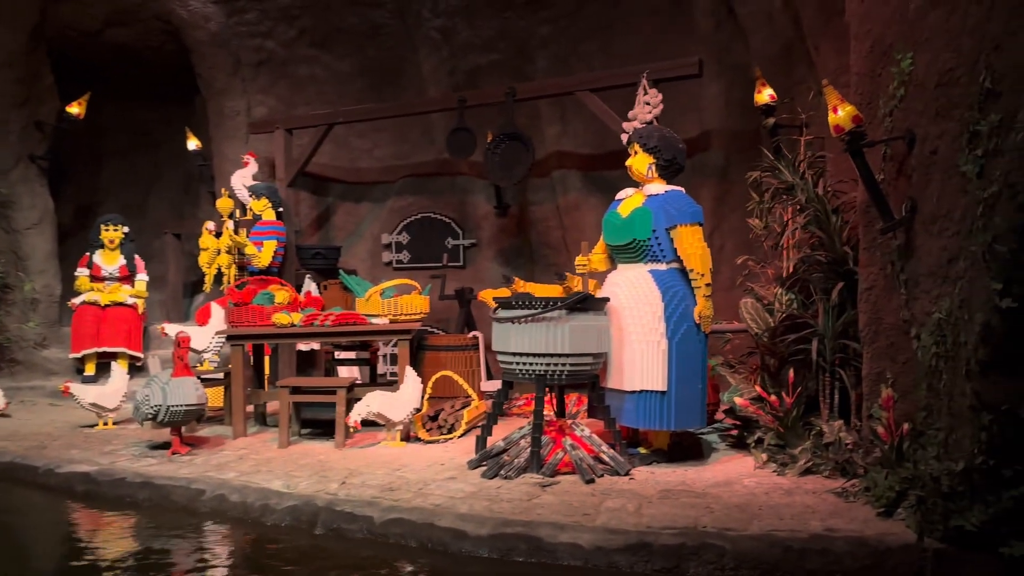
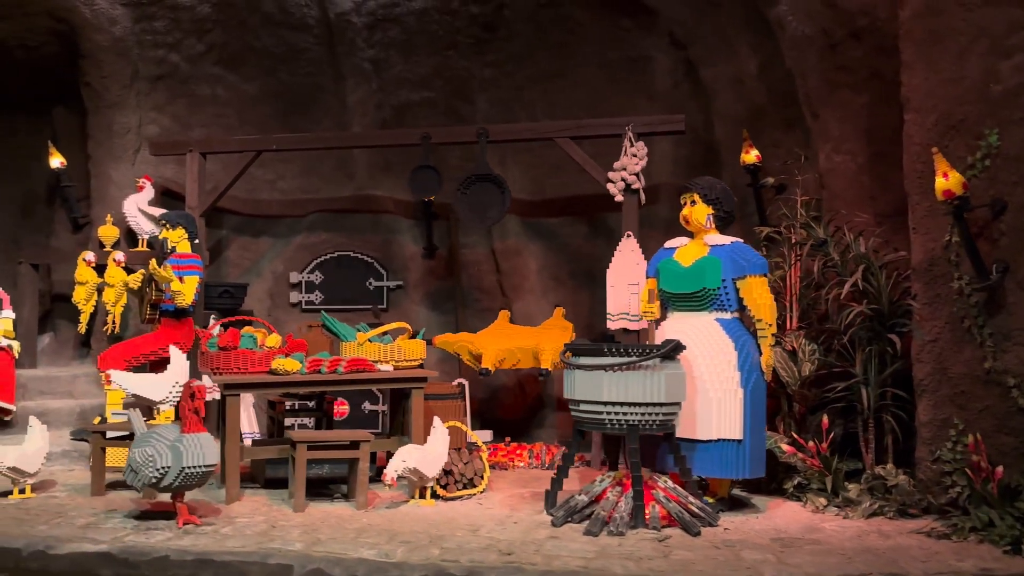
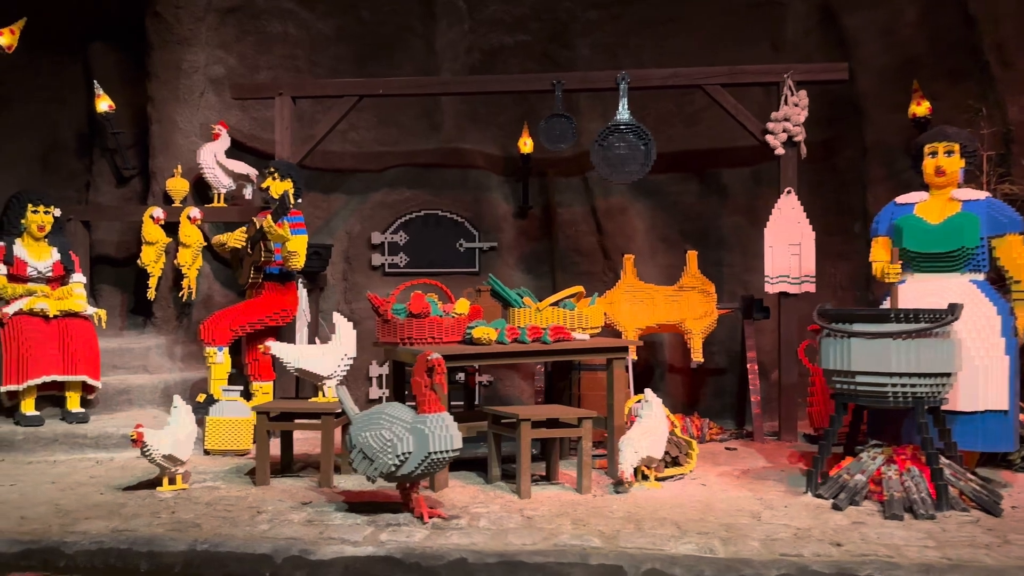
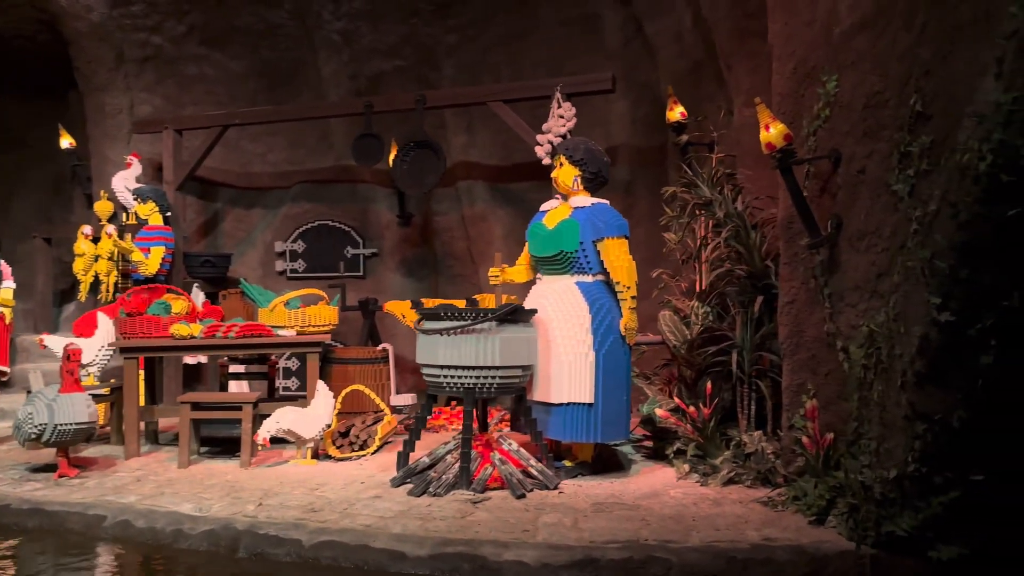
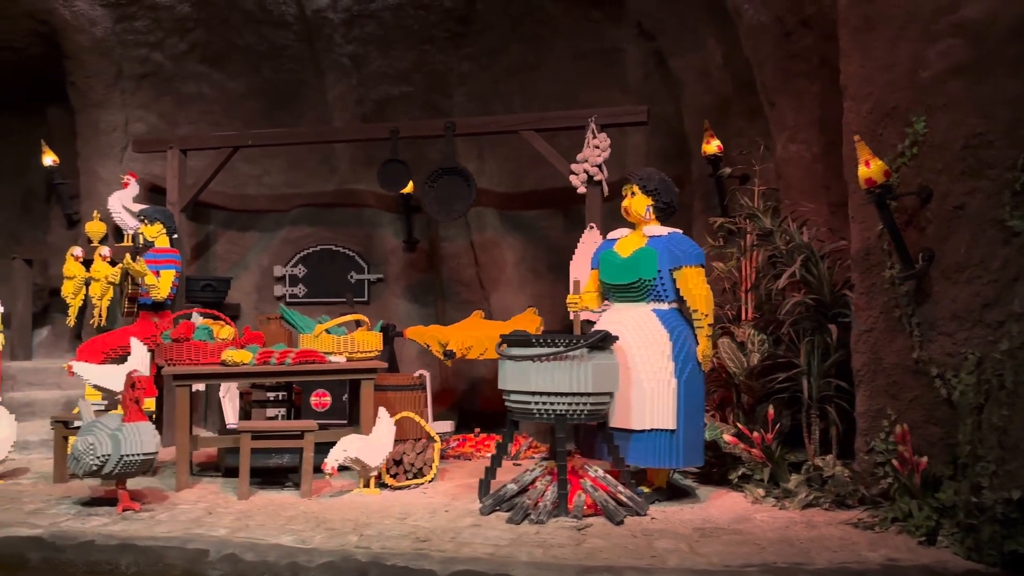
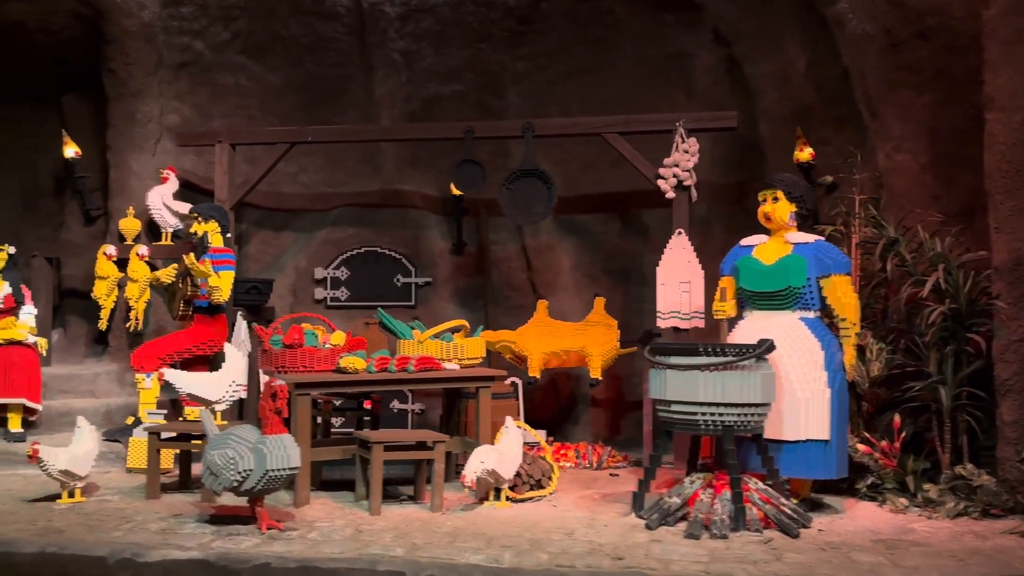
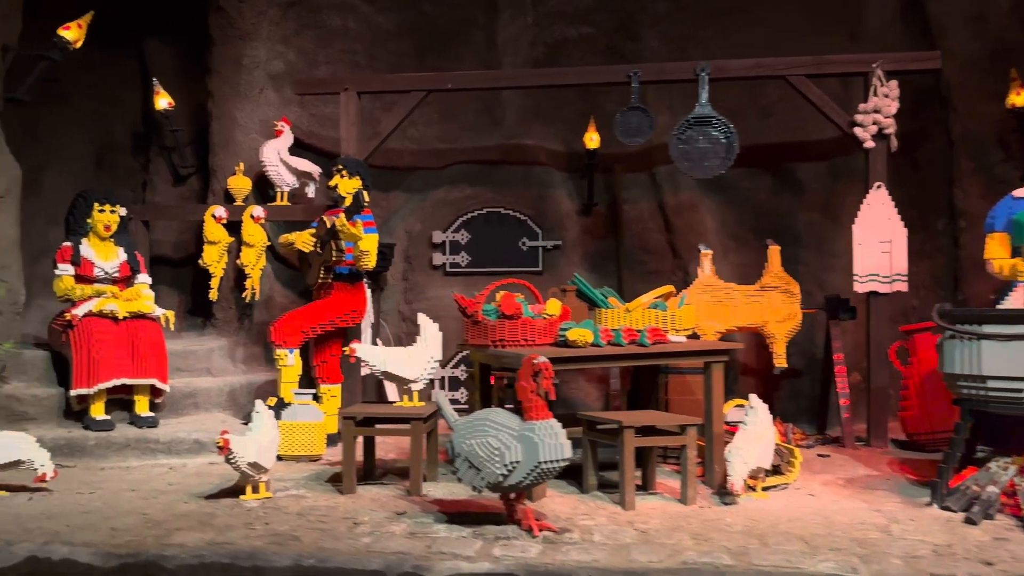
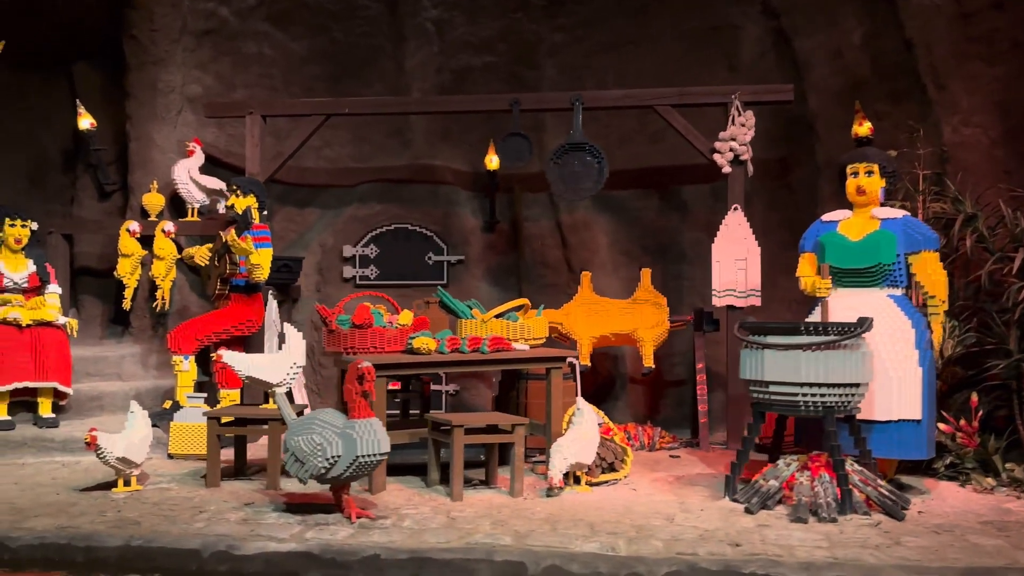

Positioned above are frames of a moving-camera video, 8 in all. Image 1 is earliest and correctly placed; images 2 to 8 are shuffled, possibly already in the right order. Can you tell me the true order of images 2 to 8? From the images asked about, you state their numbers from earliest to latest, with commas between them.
4, 5, 2, 6, 8, 3, 7
